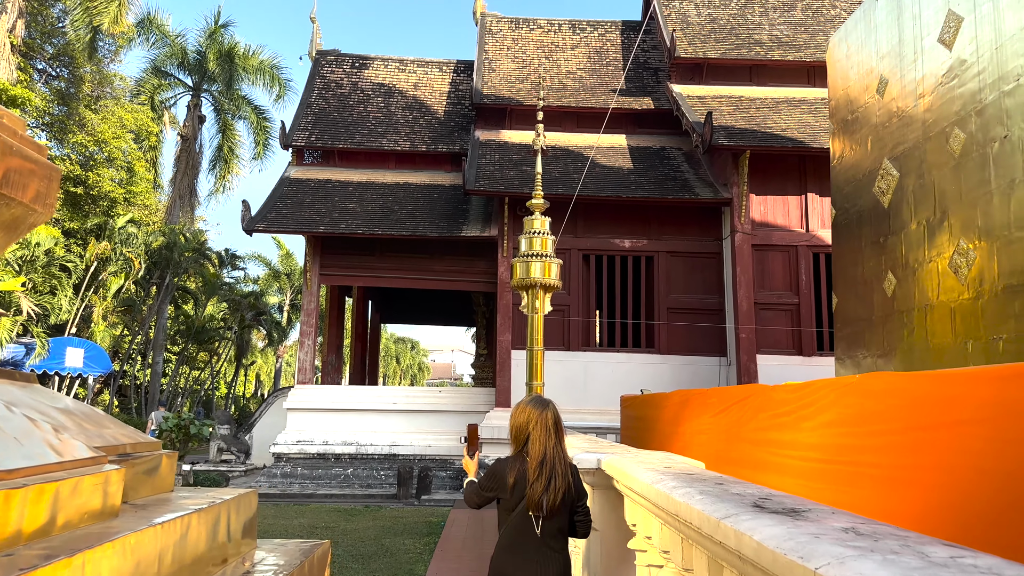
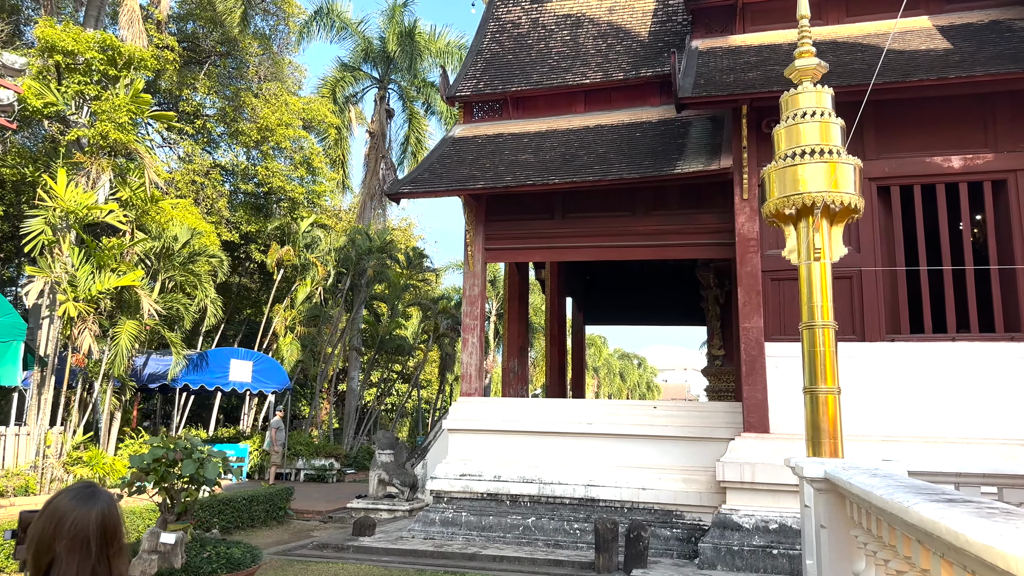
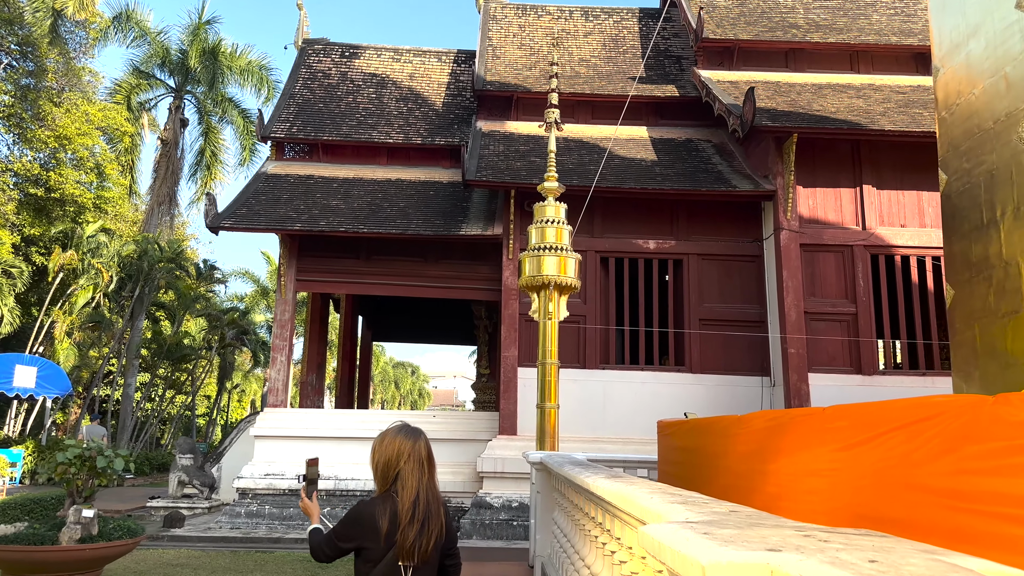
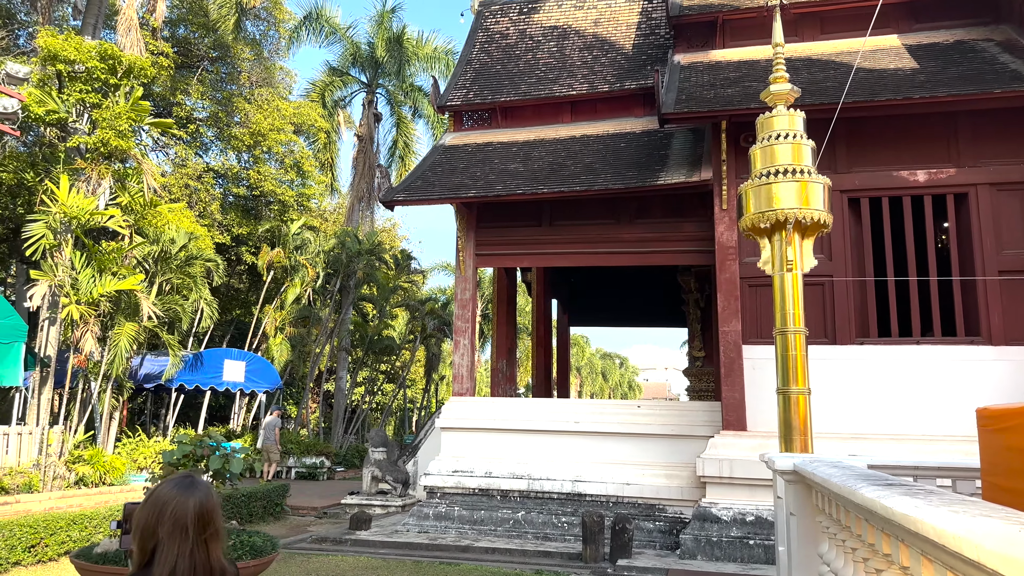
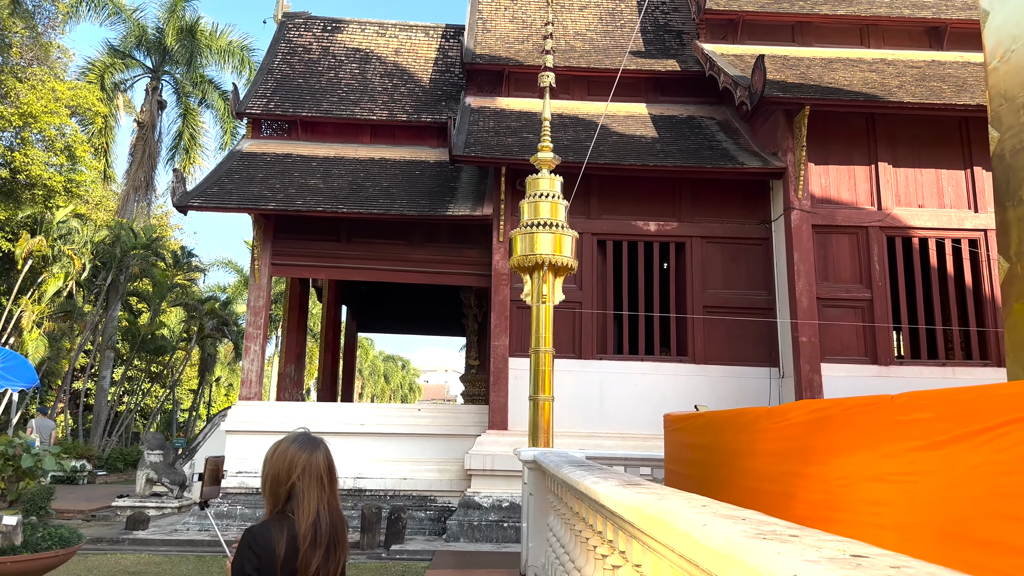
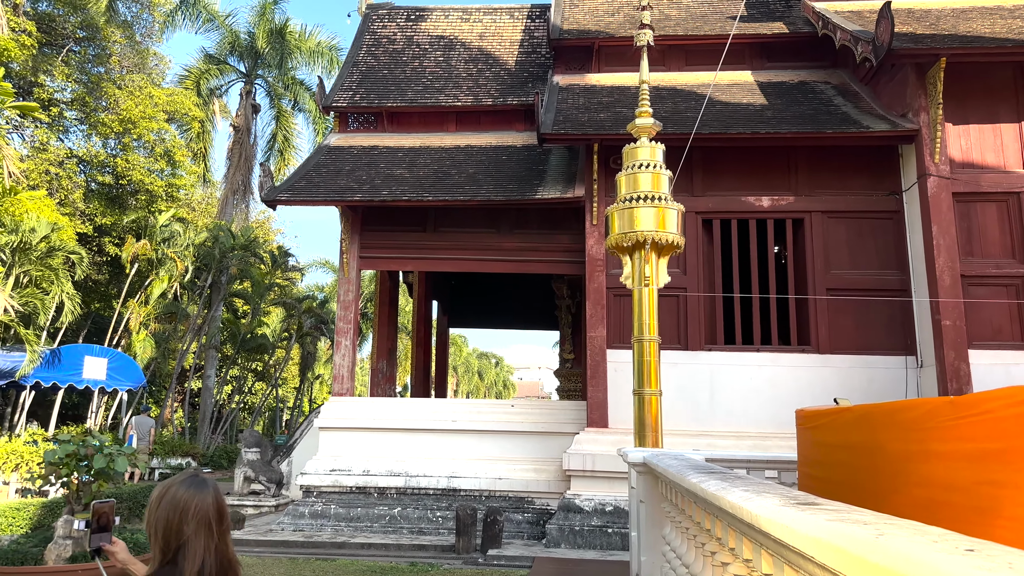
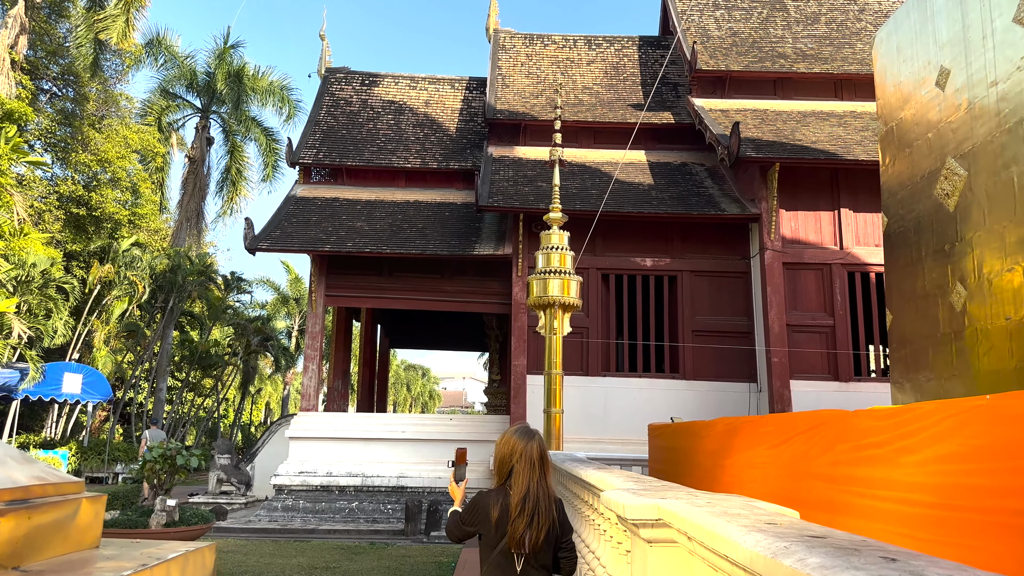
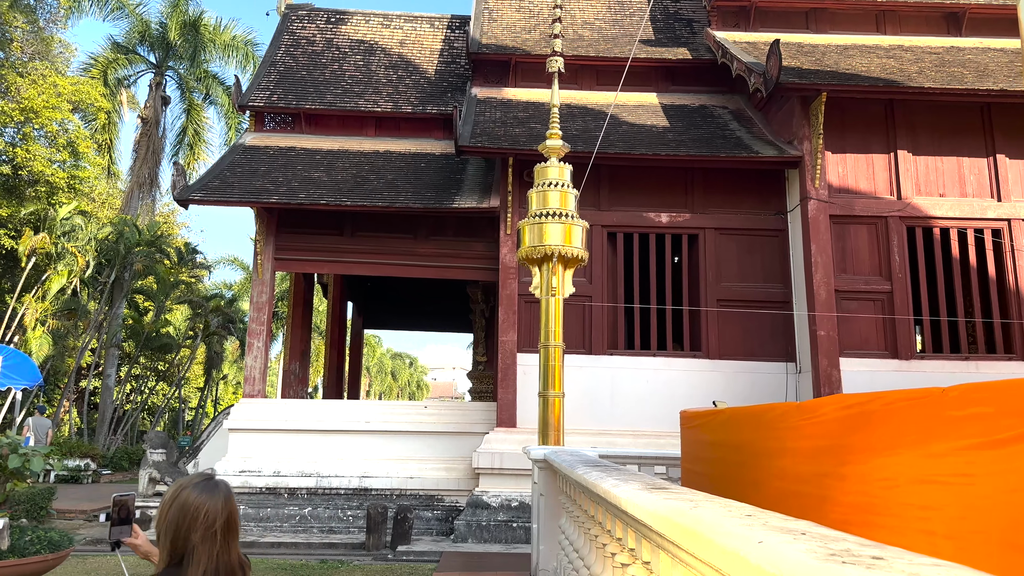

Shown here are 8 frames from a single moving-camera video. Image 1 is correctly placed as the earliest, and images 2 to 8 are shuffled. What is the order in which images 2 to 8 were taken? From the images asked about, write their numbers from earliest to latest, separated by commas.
7, 3, 5, 8, 6, 4, 2
